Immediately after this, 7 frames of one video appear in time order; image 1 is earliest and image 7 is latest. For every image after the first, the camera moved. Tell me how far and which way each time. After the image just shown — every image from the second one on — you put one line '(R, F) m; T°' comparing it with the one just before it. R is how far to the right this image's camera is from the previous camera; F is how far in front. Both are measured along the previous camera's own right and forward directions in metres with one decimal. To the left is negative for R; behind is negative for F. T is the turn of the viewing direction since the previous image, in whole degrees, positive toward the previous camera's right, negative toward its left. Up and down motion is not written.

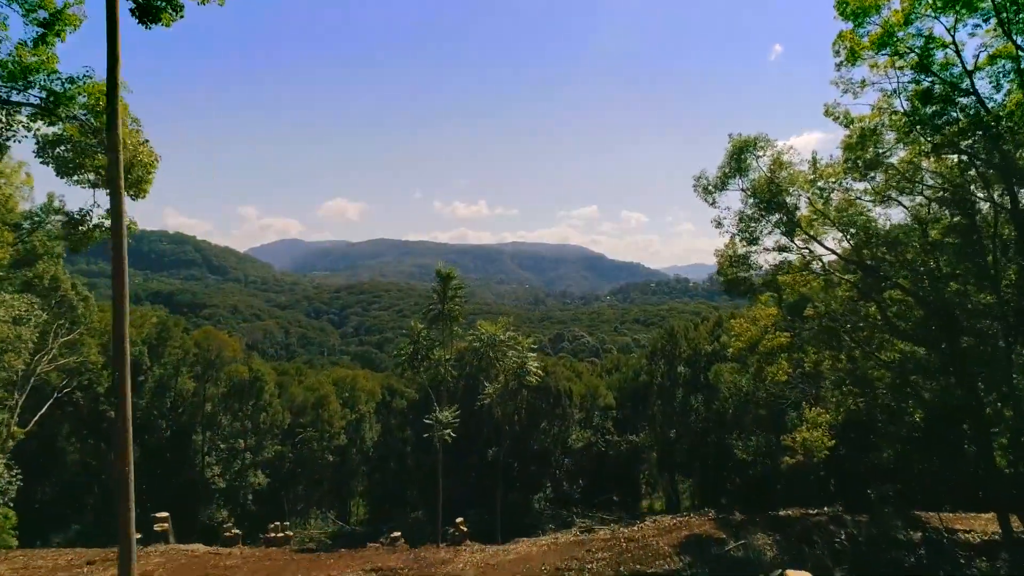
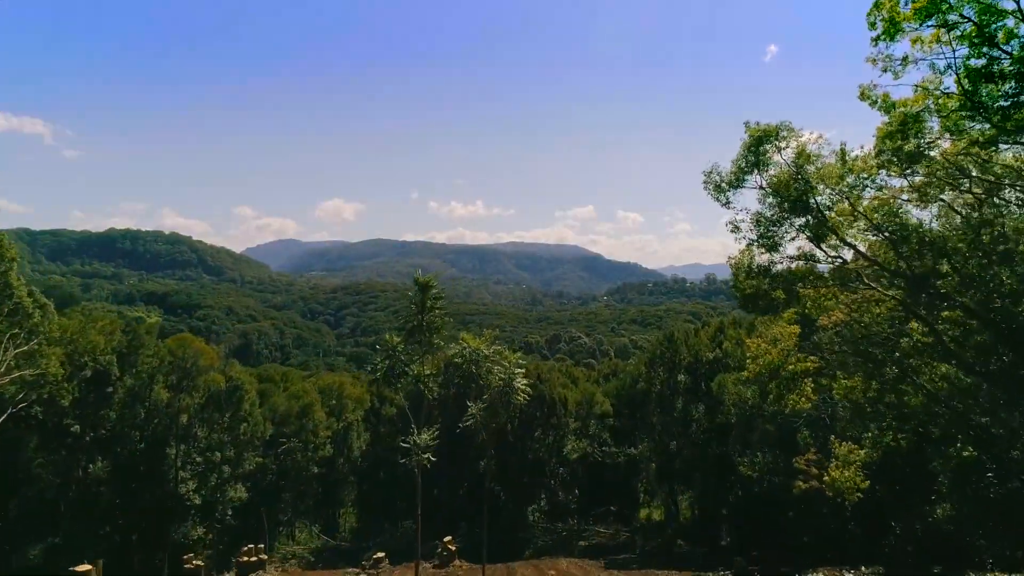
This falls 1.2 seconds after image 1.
(+0.3, +1.5) m; 0°
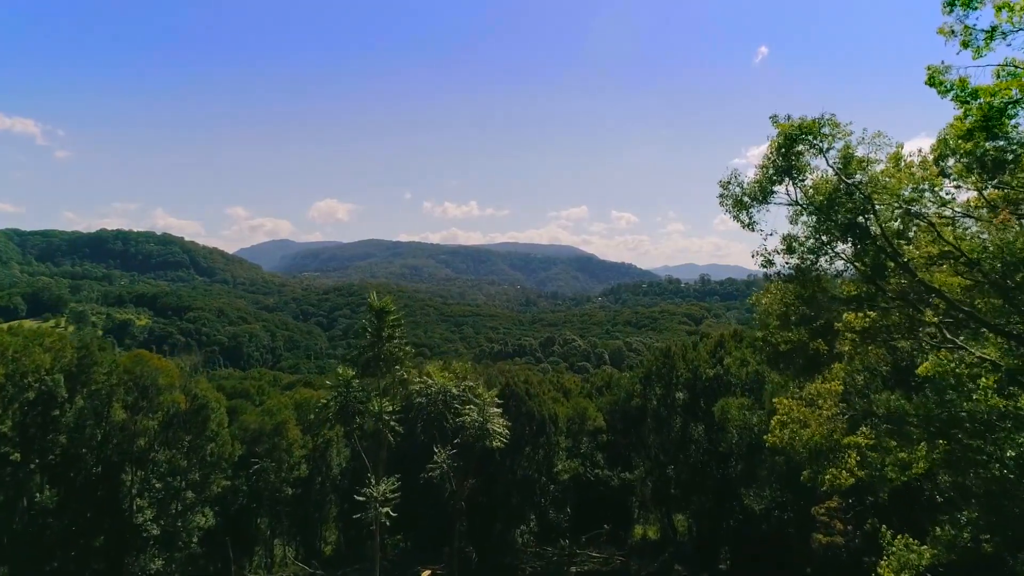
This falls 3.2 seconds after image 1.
(+0.4, +2.0) m; +1°
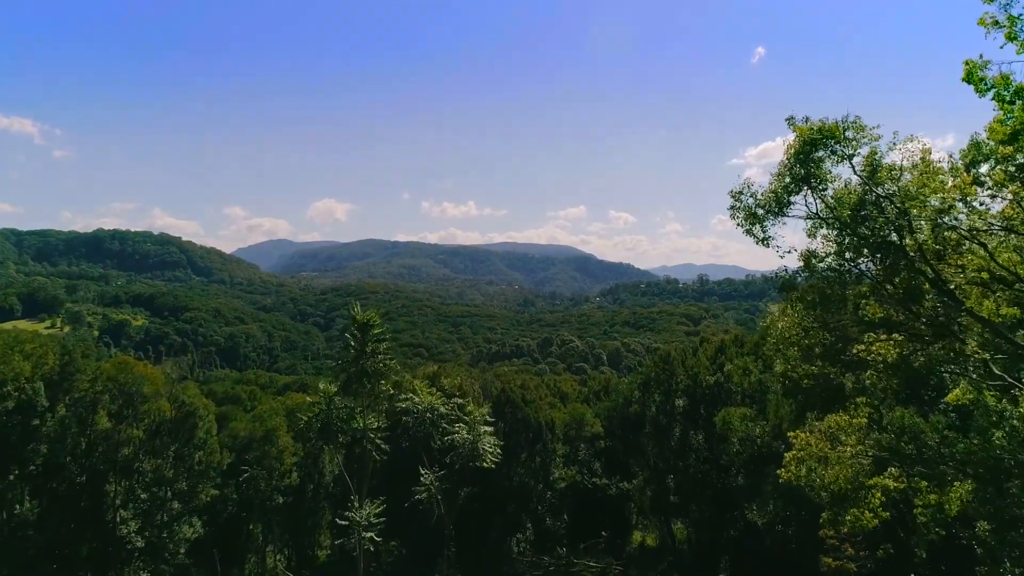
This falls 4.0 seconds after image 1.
(+0.1, +0.7) m; 0°
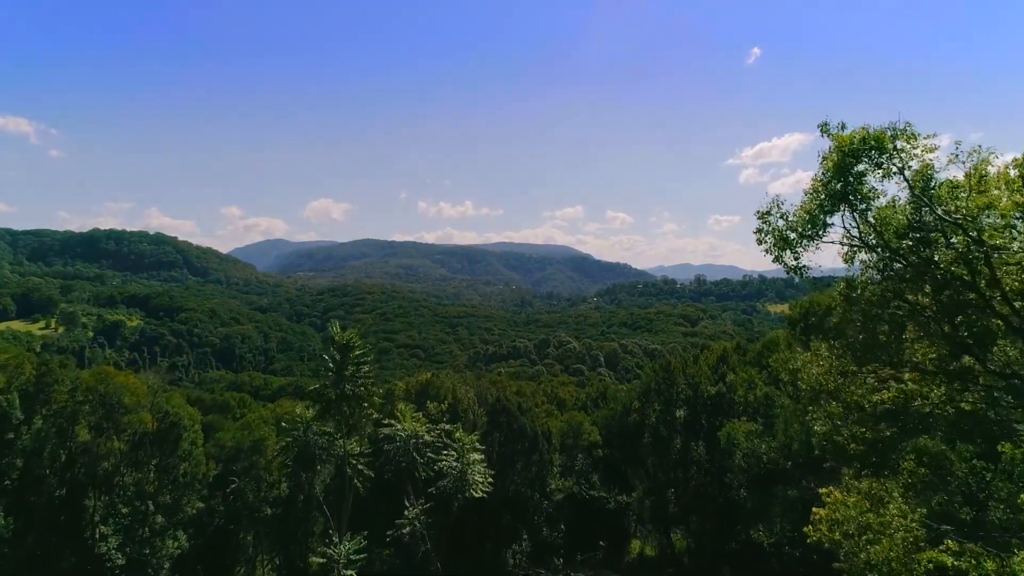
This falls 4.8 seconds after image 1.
(+0.1, +0.9) m; 0°
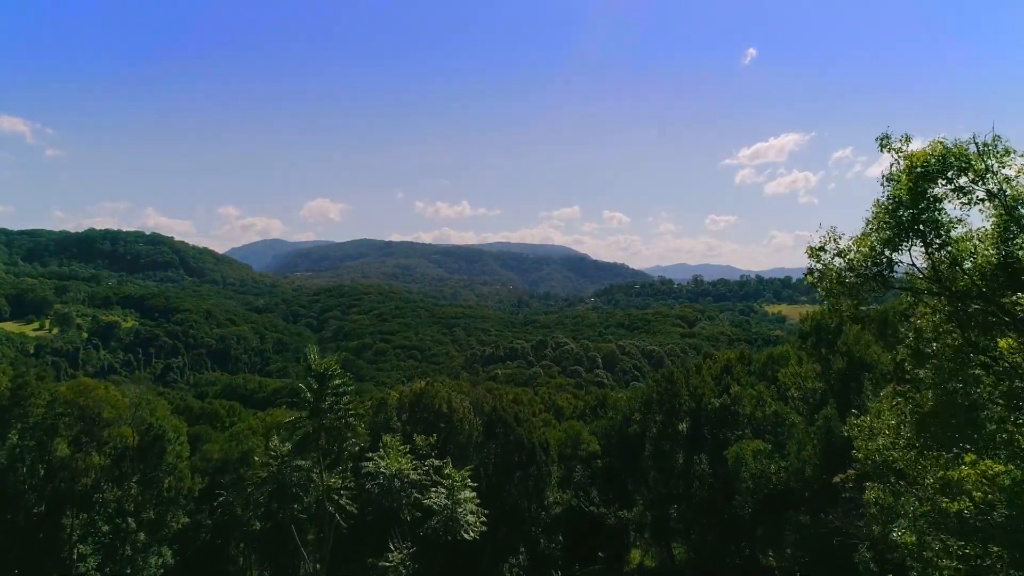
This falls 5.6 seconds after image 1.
(0.0, +0.9) m; 0°
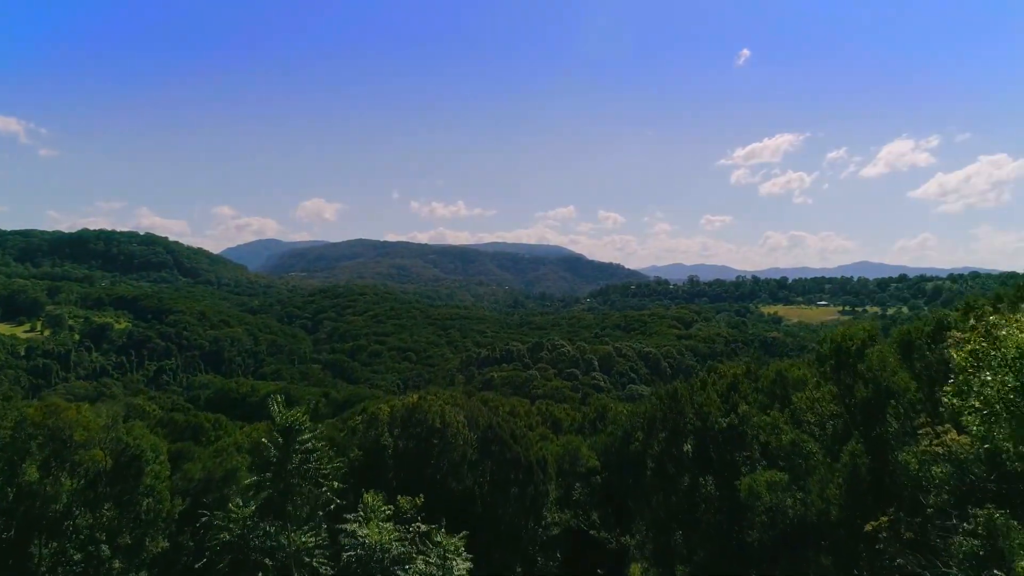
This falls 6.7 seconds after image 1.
(0.0, +1.2) m; 0°
